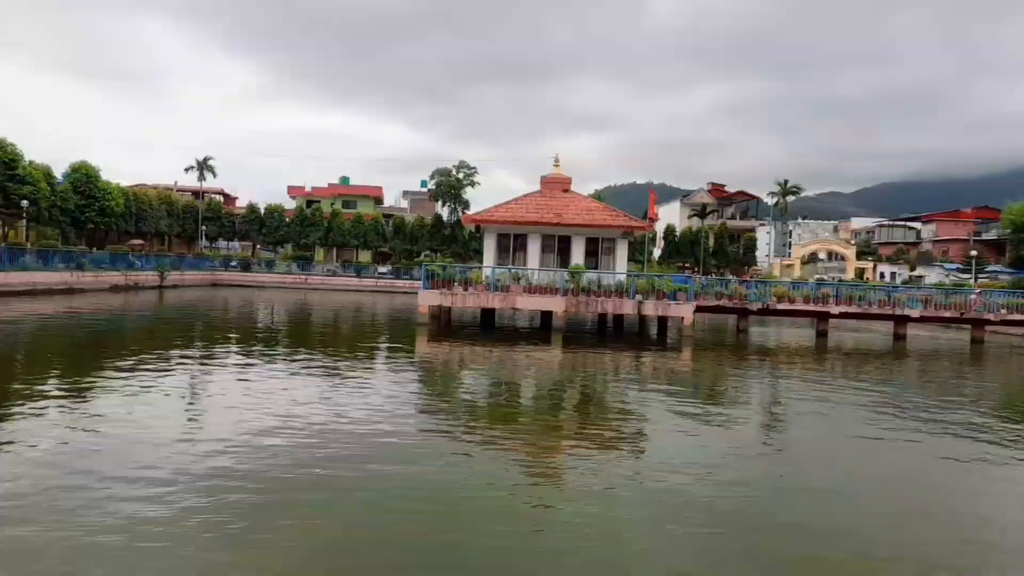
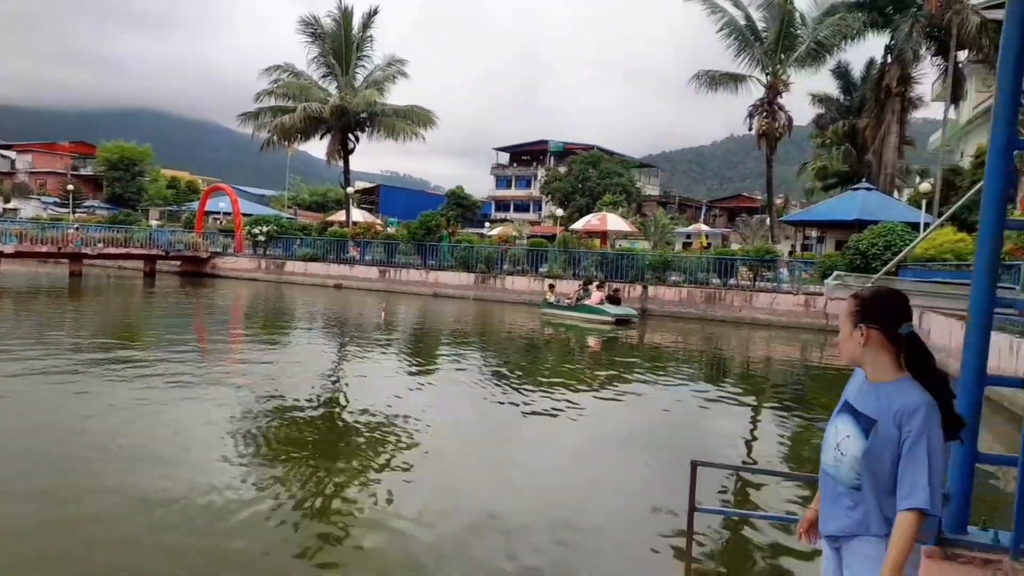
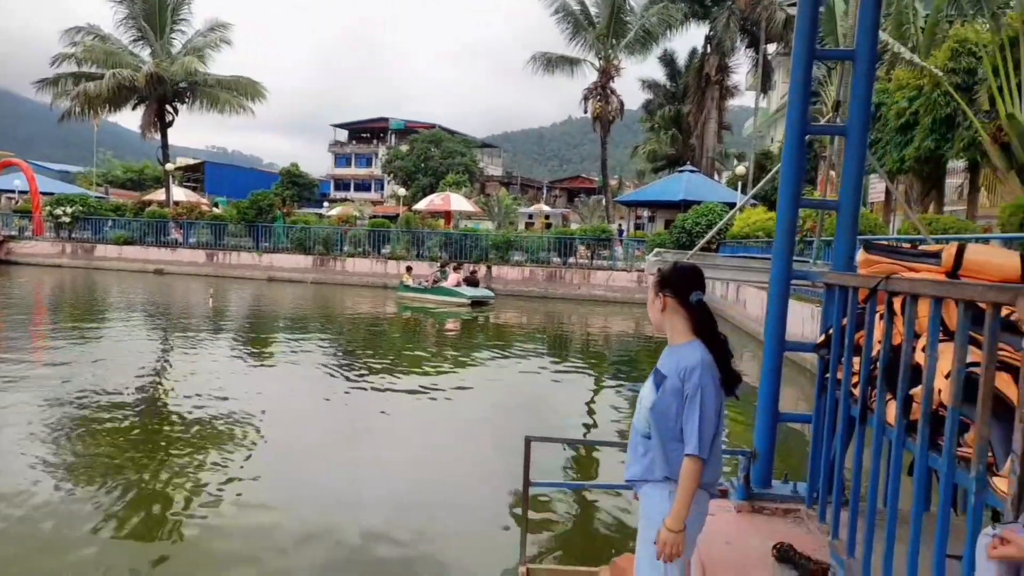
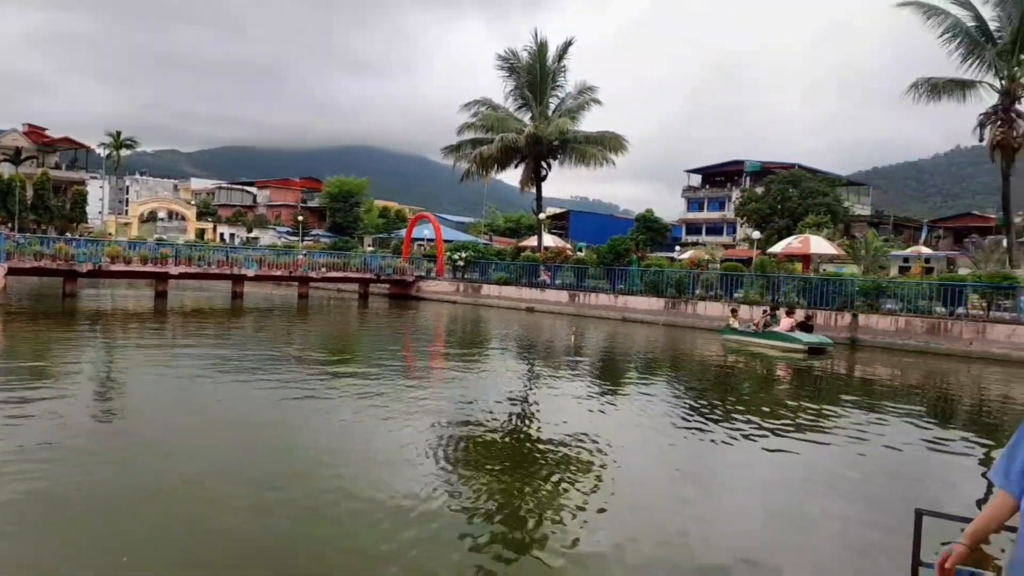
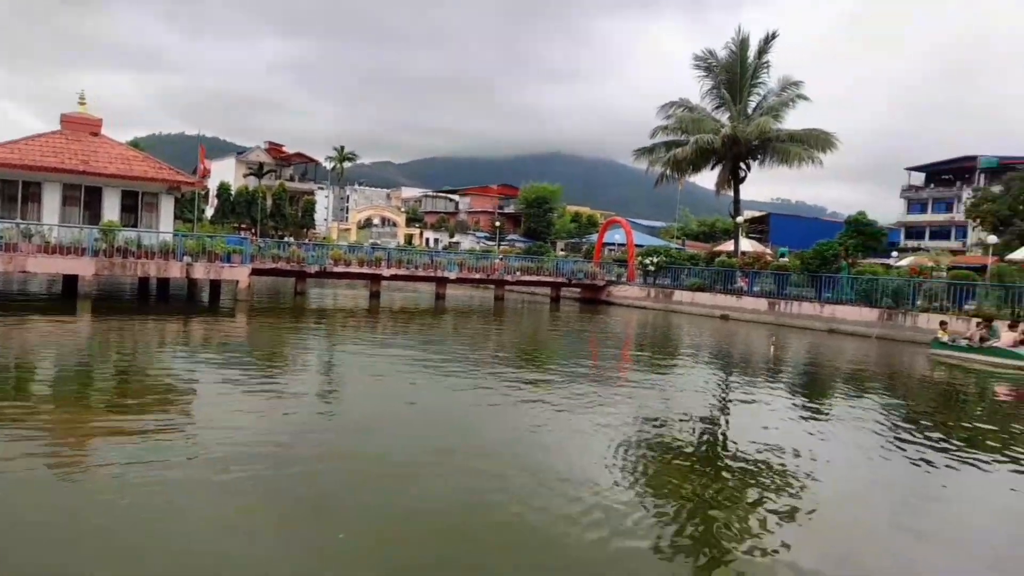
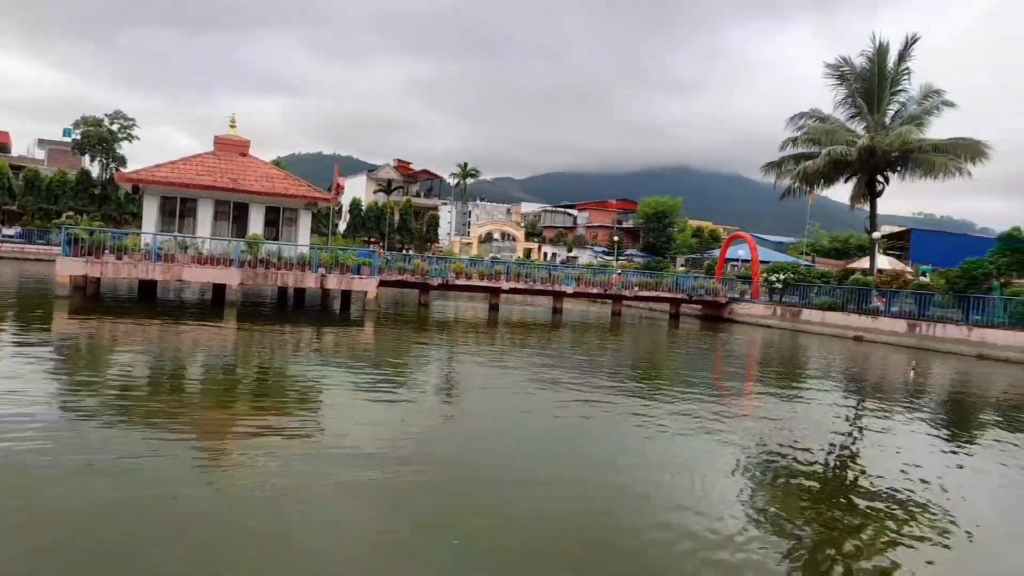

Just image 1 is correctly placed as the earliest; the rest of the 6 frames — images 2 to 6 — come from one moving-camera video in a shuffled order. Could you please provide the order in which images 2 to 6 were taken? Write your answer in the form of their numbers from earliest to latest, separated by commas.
6, 5, 4, 2, 3
